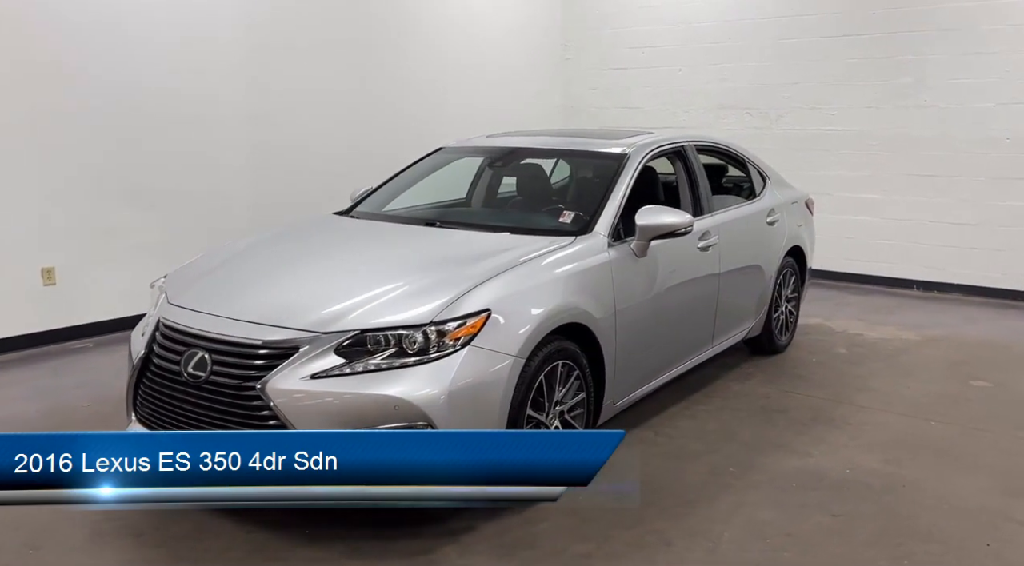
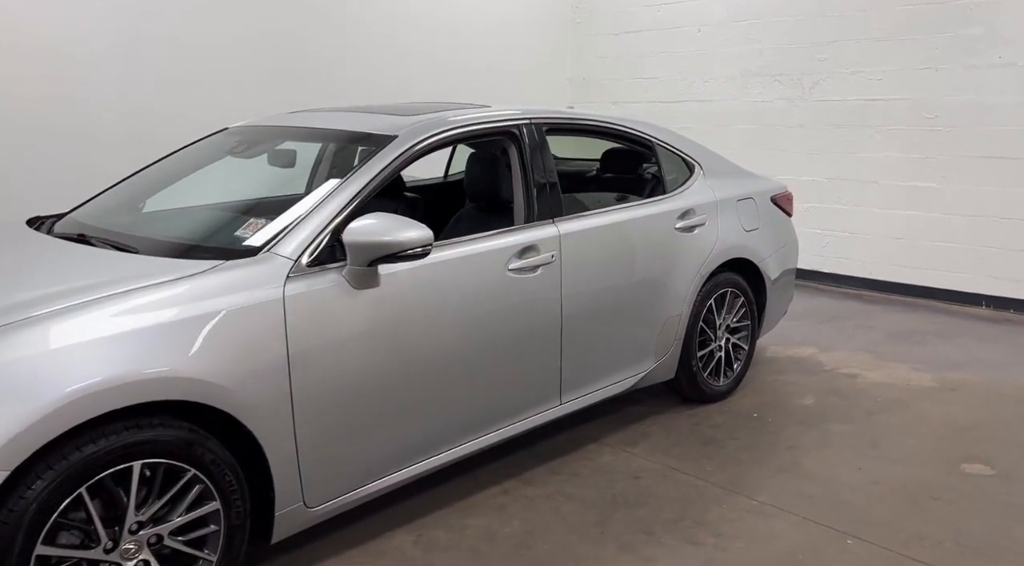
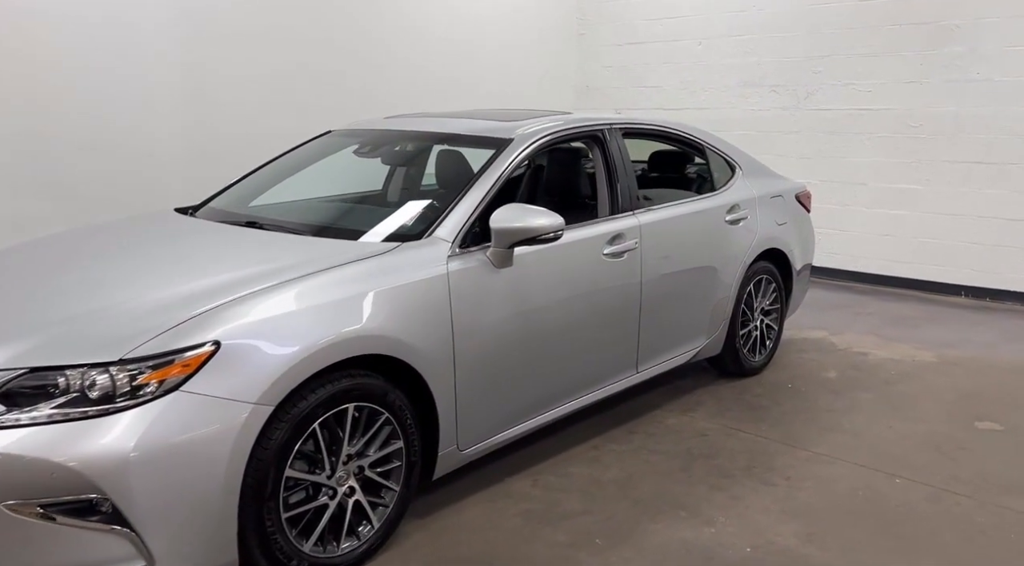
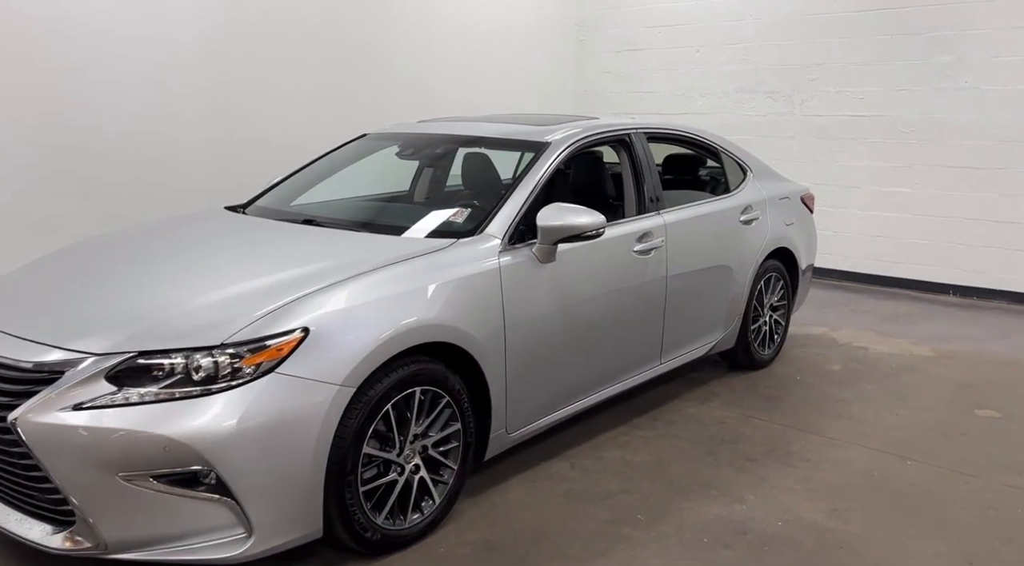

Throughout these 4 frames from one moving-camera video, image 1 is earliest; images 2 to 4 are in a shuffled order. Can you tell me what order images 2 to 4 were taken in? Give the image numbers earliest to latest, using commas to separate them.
4, 3, 2
